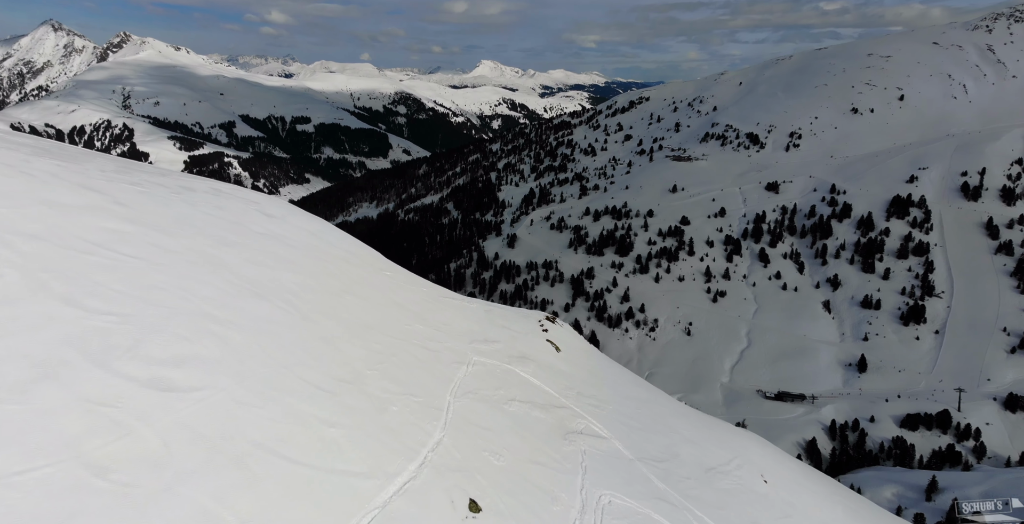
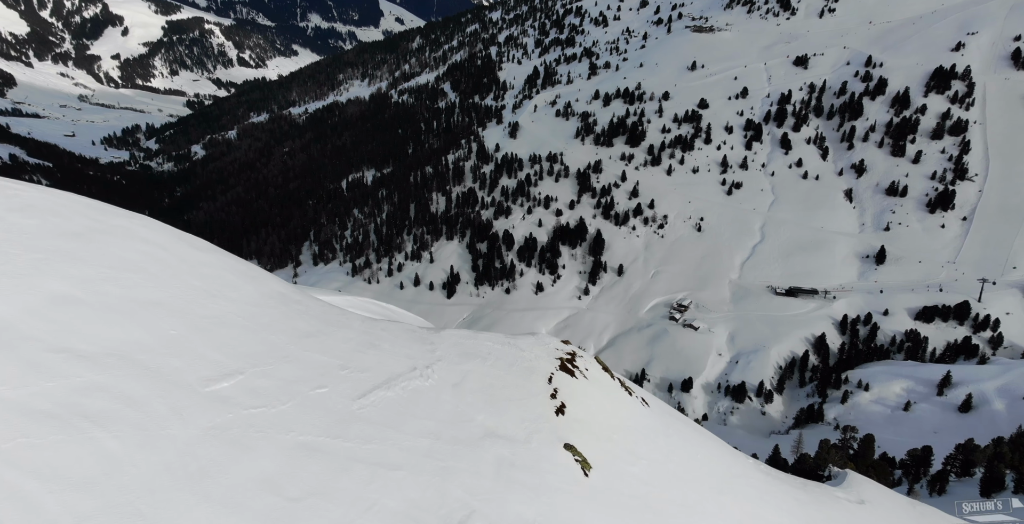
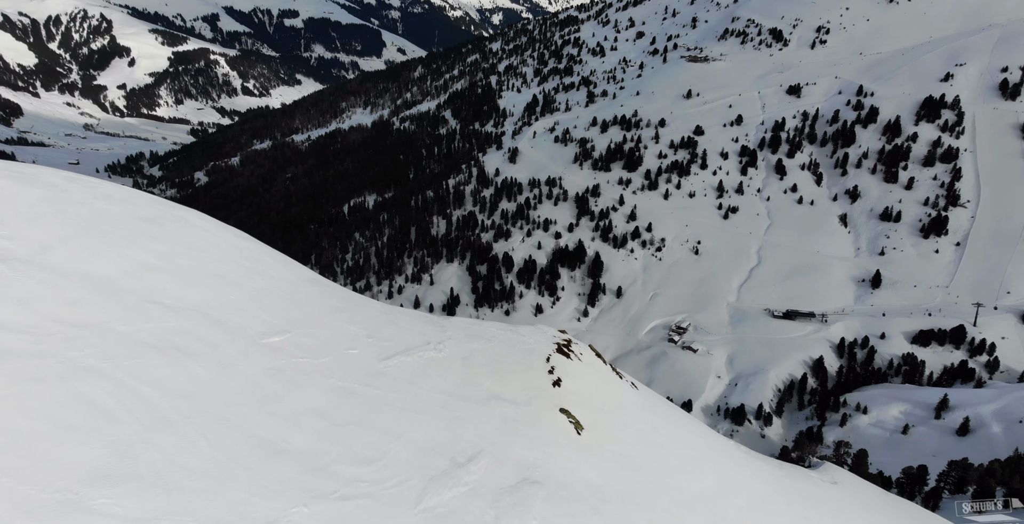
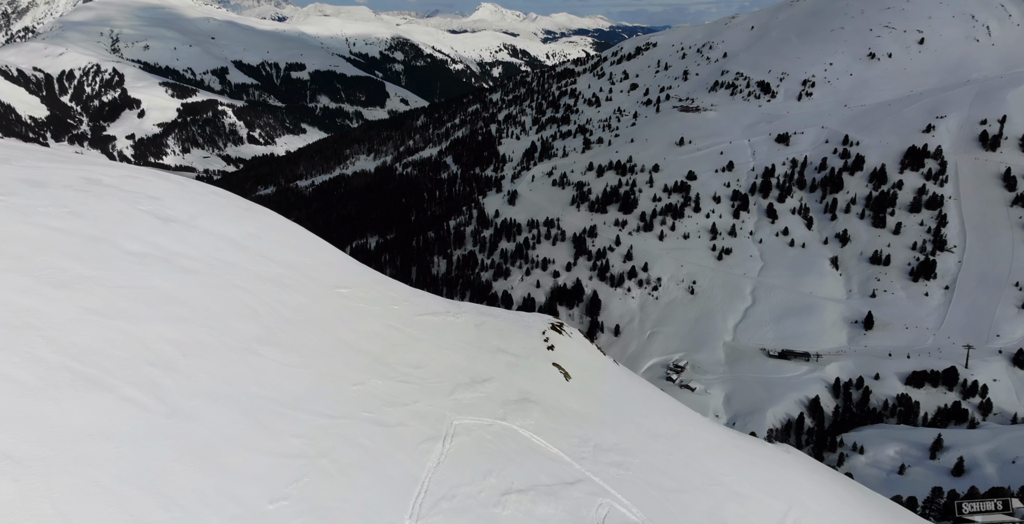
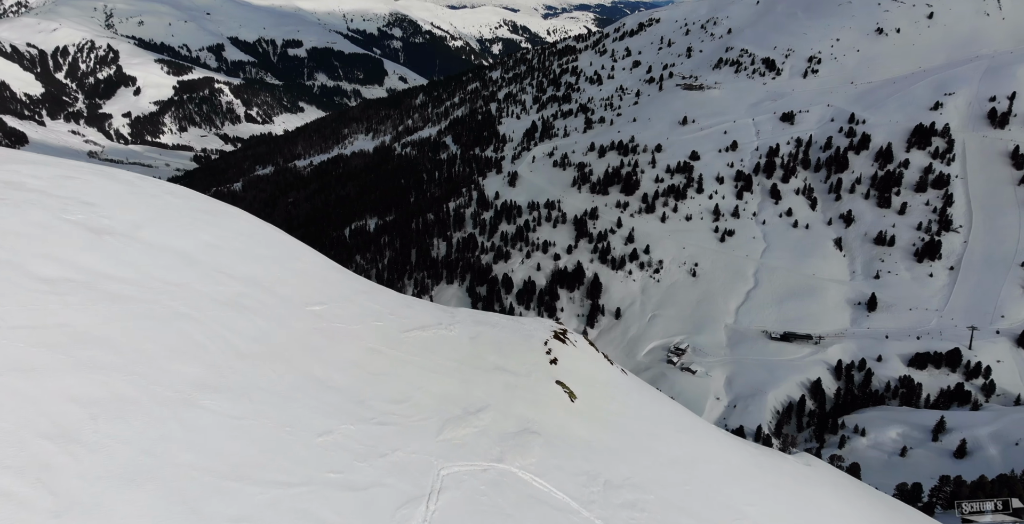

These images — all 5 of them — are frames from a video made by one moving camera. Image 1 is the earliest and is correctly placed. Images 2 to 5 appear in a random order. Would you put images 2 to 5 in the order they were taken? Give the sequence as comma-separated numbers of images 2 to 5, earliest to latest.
4, 5, 3, 2
